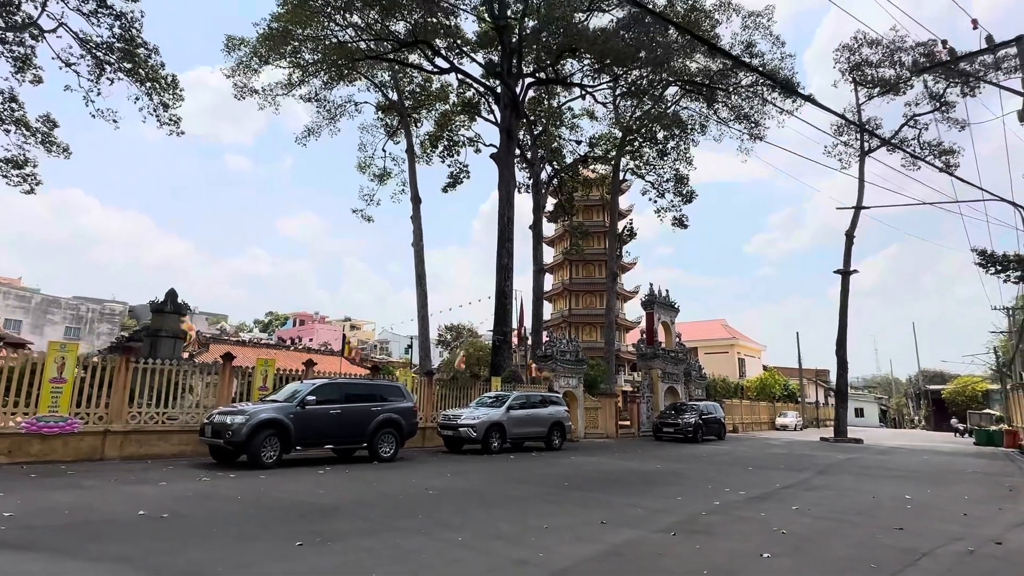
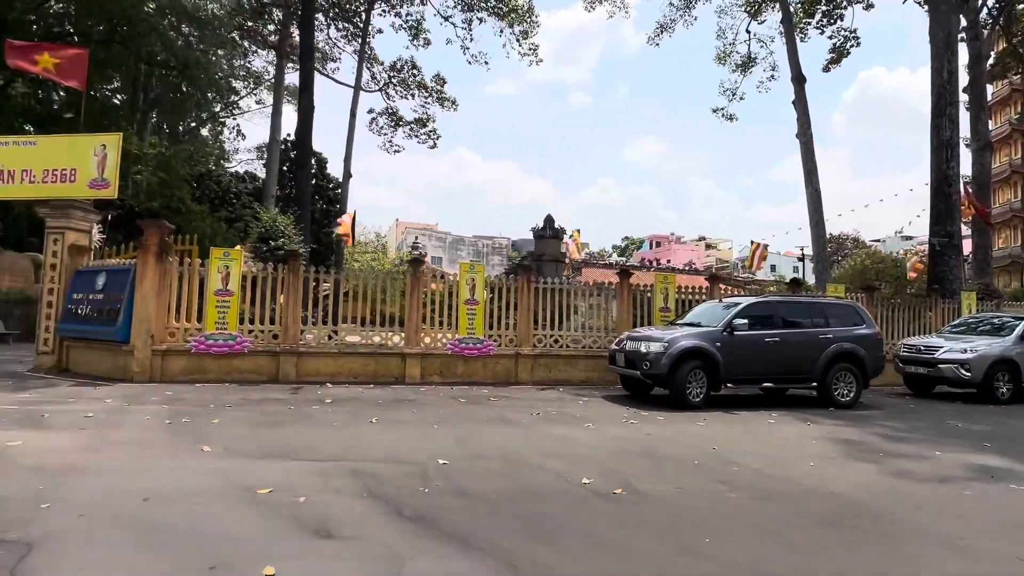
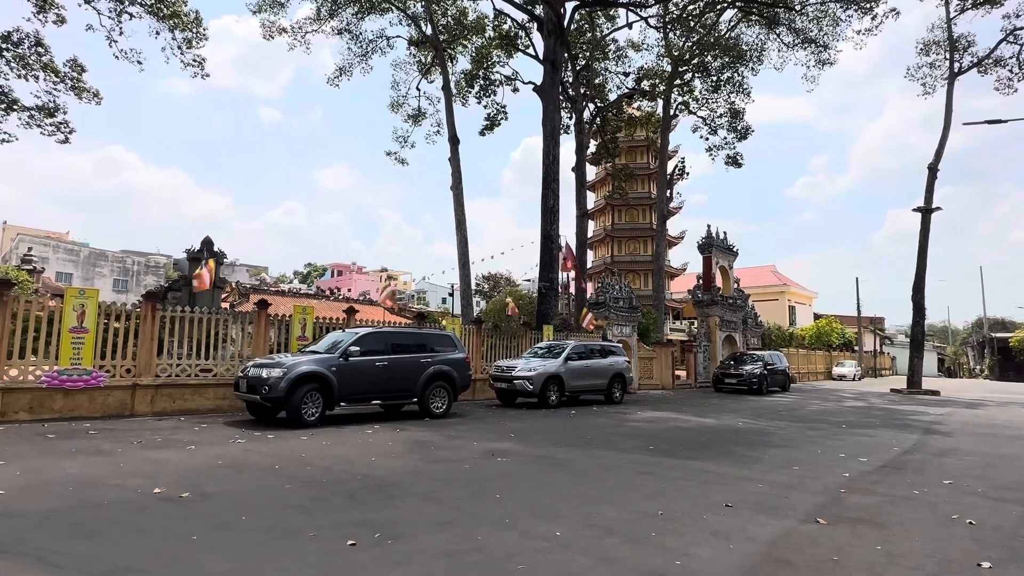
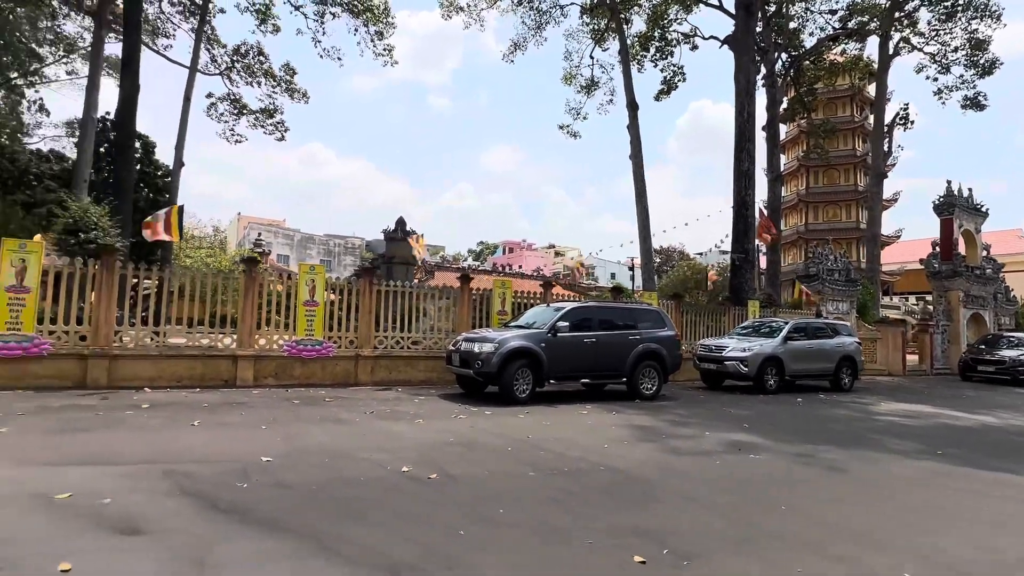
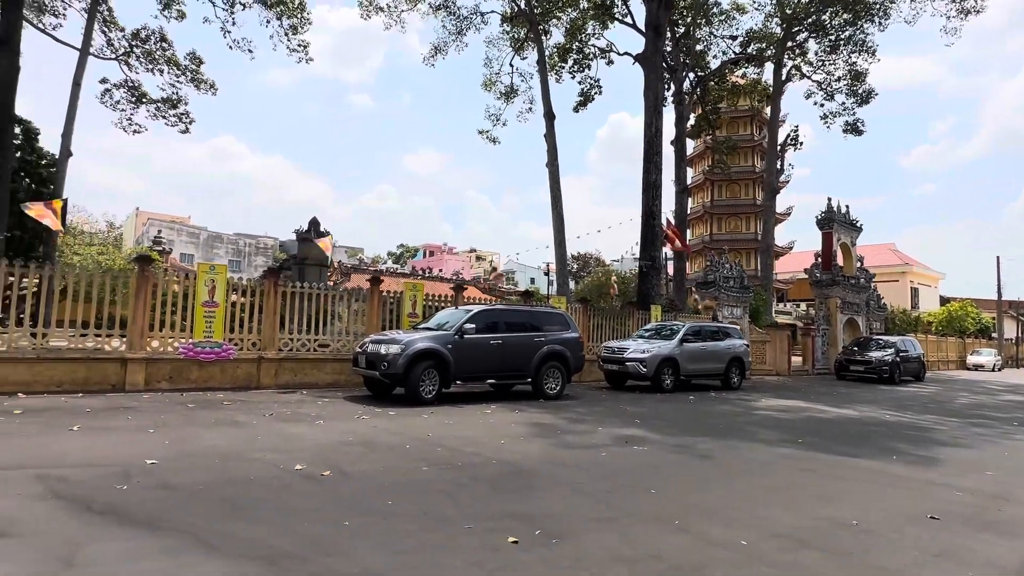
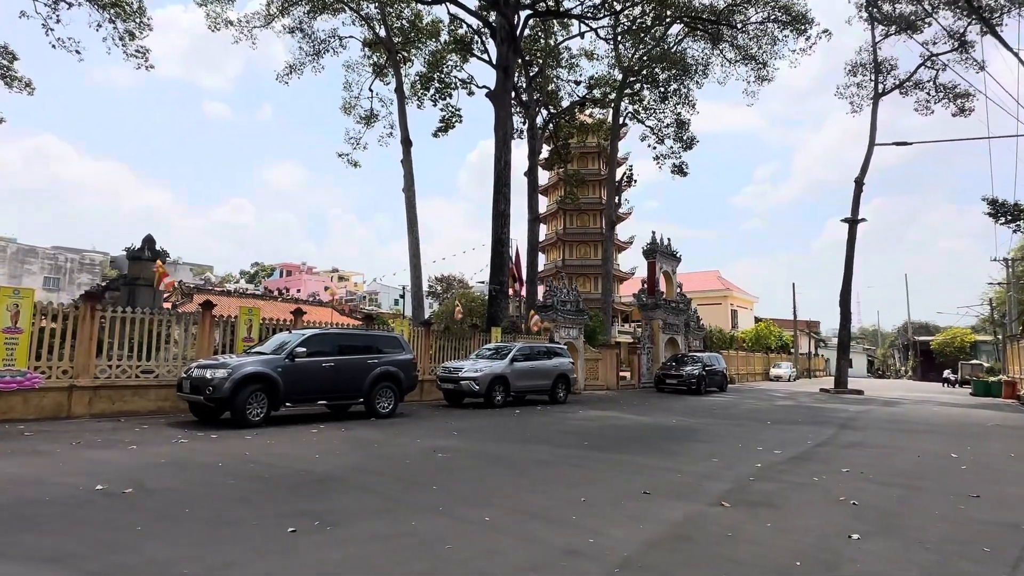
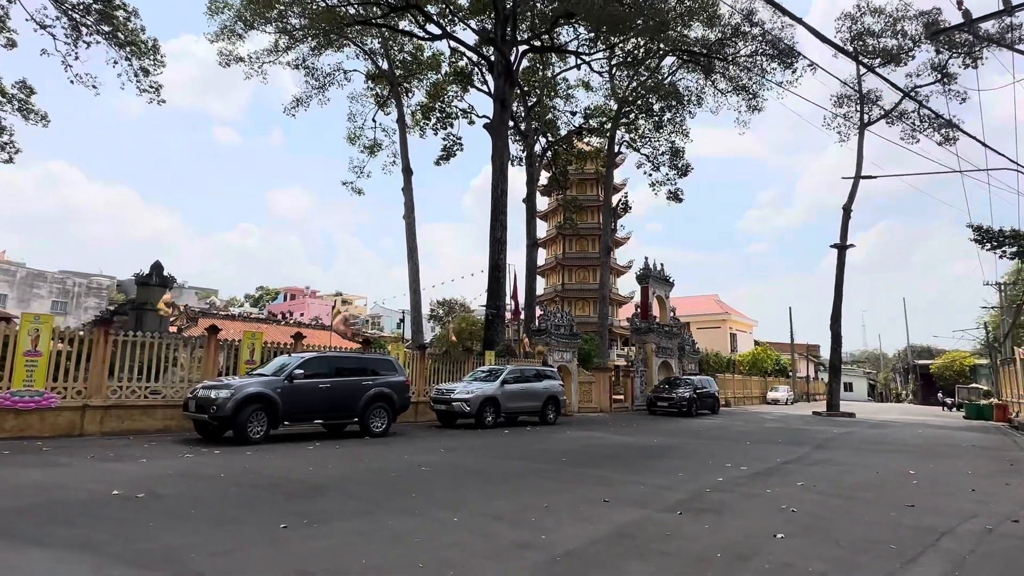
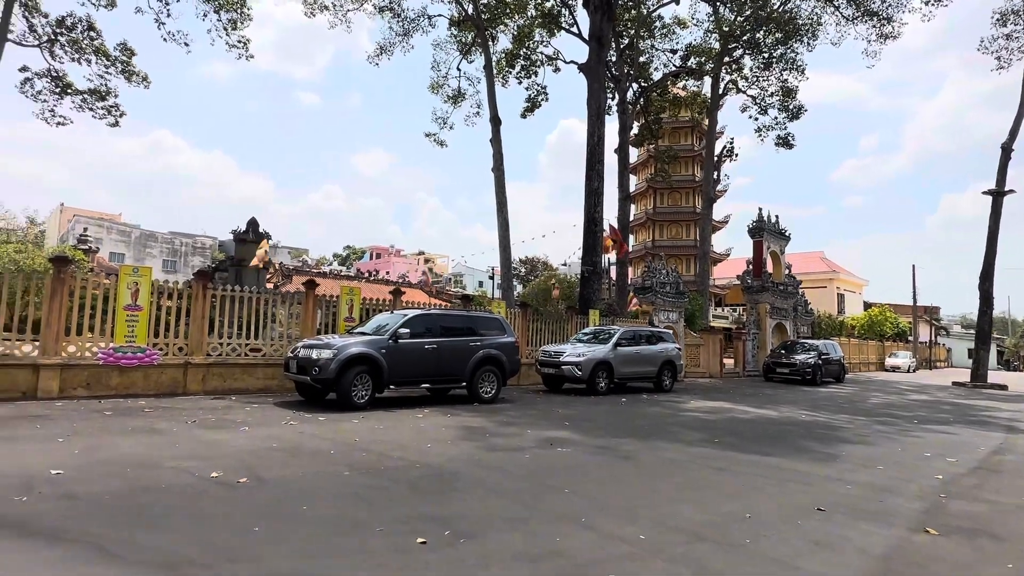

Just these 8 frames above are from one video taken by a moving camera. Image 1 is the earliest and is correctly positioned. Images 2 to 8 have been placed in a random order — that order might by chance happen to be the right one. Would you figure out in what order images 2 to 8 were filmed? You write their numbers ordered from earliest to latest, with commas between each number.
7, 6, 3, 8, 5, 4, 2
